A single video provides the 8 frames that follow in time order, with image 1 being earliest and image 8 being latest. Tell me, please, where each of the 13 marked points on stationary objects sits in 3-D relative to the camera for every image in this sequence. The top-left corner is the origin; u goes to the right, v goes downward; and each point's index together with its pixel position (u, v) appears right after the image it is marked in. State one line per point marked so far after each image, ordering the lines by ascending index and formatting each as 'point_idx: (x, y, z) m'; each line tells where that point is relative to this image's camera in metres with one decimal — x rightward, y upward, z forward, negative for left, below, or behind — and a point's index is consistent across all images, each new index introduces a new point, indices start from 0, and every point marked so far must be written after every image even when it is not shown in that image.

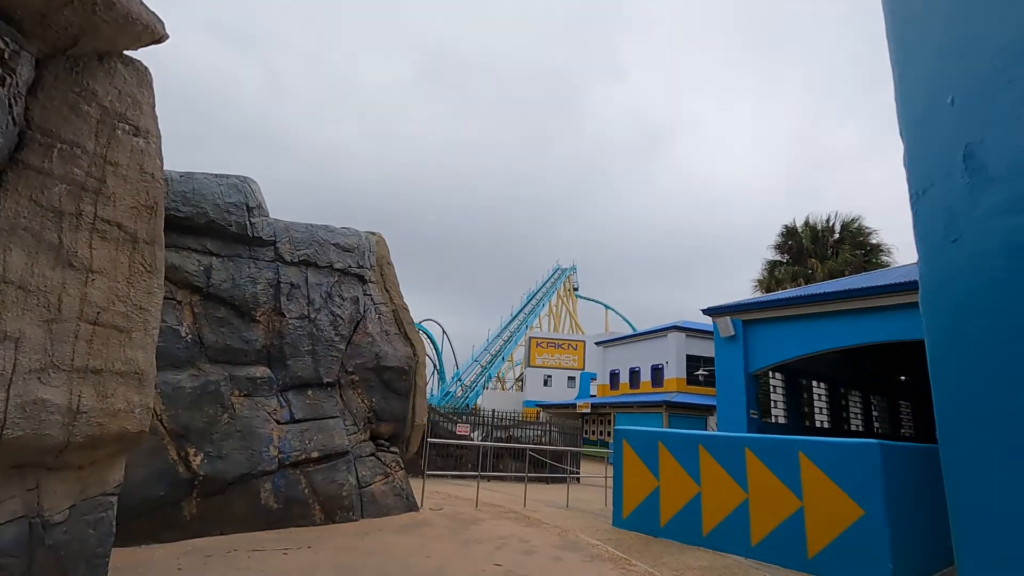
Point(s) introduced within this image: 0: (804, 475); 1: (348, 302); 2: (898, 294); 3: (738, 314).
0: (+3.3, -2.1, +6.0) m
1: (-2.2, -0.2, +7.2) m
2: (+5.8, -0.1, +8.2) m
3: (+4.2, -0.5, +9.9) m
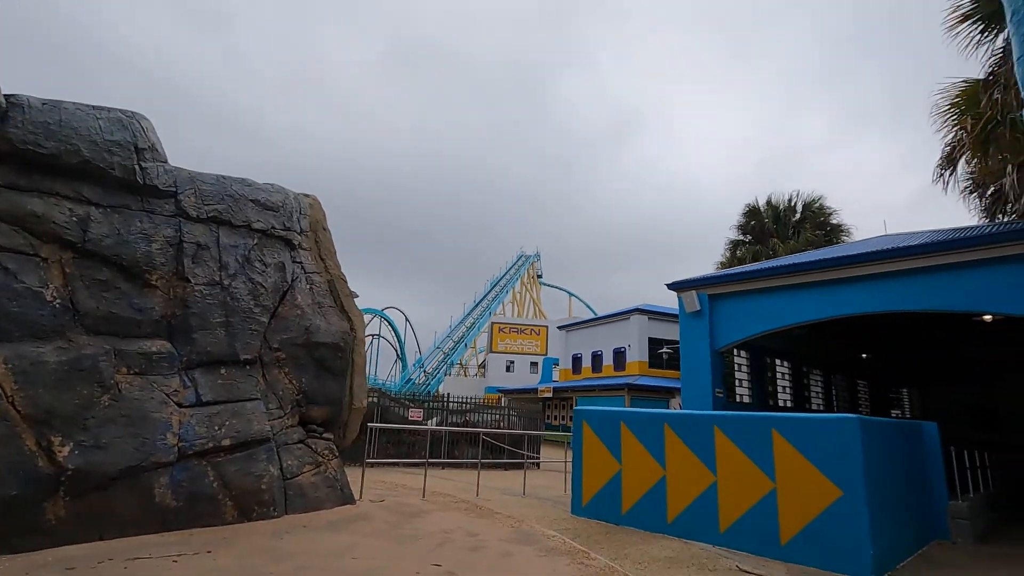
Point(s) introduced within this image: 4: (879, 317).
0: (+2.7, -1.7, +5.5) m
1: (-2.8, +0.2, +6.3) m
2: (+5.1, +0.4, +7.8) m
3: (+3.4, 0.0, +9.5) m
4: (+5.9, -0.5, +8.6) m
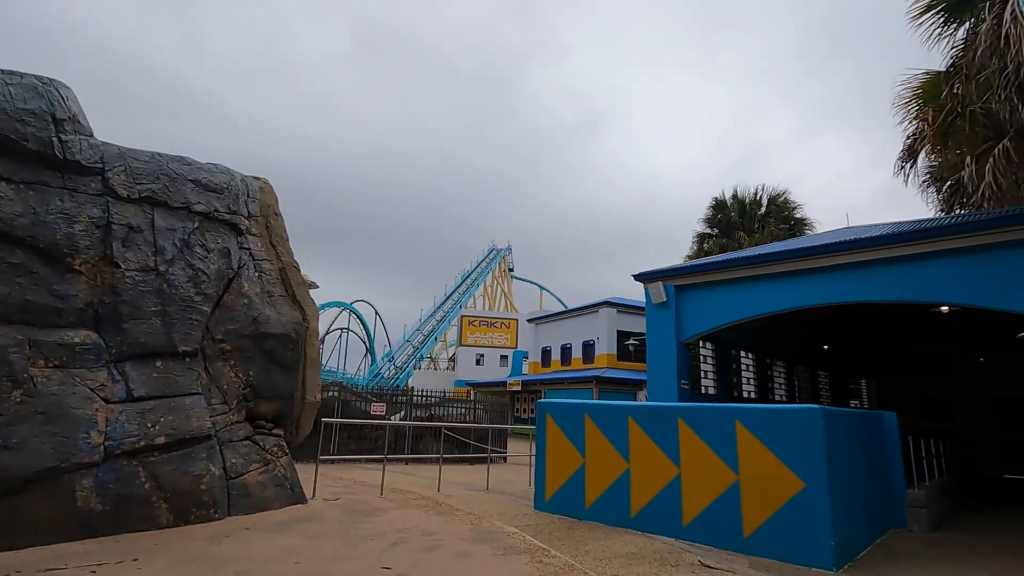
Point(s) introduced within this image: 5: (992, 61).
0: (+2.3, -1.6, +5.4) m
1: (-3.3, +0.4, +5.9) m
2: (+4.6, +0.5, +7.8) m
3: (+2.8, +0.2, +9.4) m
4: (+5.3, -0.3, +8.7) m
5: (+5.1, +2.4, +5.7) m
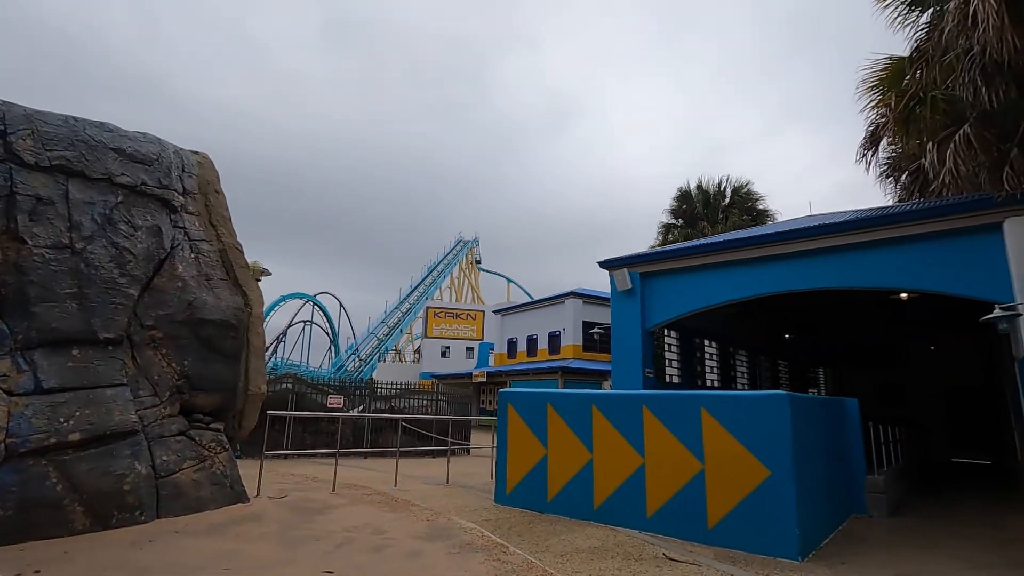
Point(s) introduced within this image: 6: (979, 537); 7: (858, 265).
0: (+1.9, -1.4, +5.2) m
1: (-3.7, +0.6, +5.3) m
2: (+4.0, +0.7, +7.7) m
3: (+2.1, +0.4, +9.2) m
4: (+4.7, -0.1, +8.6) m
5: (+4.7, +2.6, +5.6) m
6: (+4.9, -2.6, +5.7) m
7: (+4.7, +0.3, +7.3) m
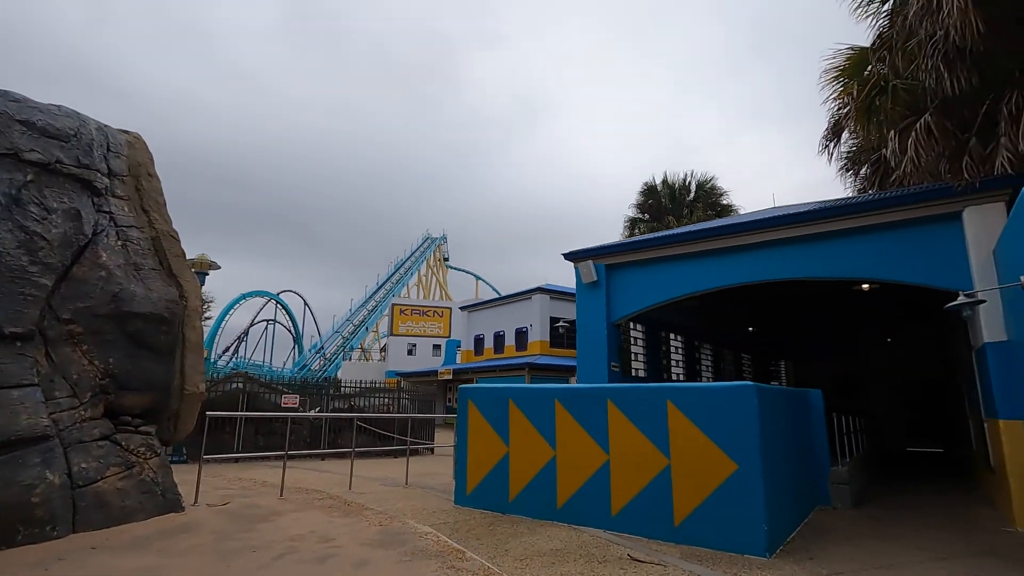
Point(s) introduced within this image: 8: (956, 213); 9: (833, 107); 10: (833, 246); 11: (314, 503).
0: (+1.5, -1.3, +5.0) m
1: (-4.1, +0.6, +4.8) m
2: (+3.5, +0.8, +7.6) m
3: (+1.5, +0.5, +9.0) m
4: (+4.1, 0.0, +8.6) m
5: (+4.3, +2.7, +5.6) m
6: (+4.5, -2.5, +5.7) m
7: (+4.2, +0.4, +7.2) m
8: (+5.2, +0.9, +6.3) m
9: (+4.8, +2.7, +8.1) m
10: (+4.3, +0.6, +7.1) m
11: (-2.3, -2.5, +6.2) m
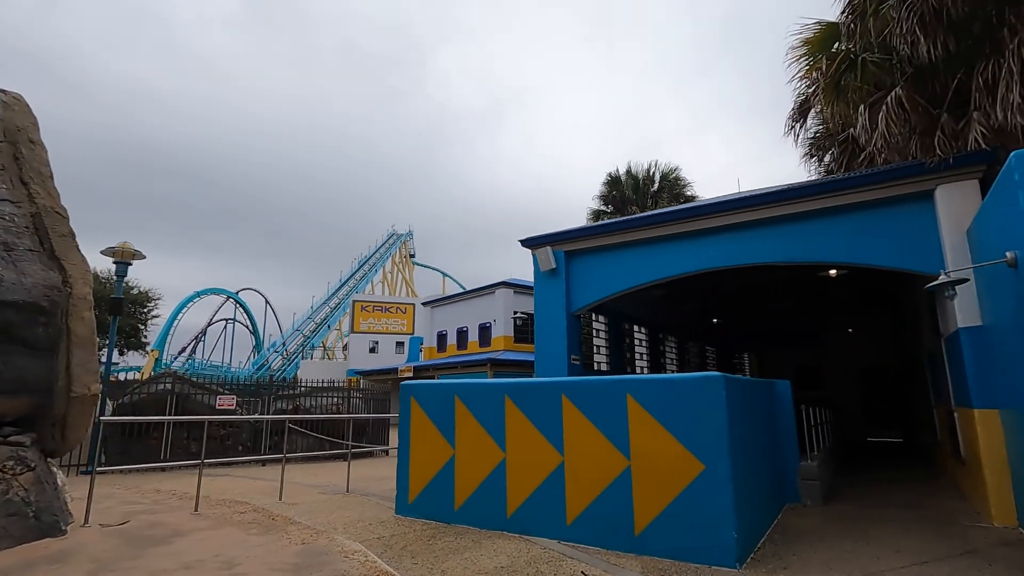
0: (+1.0, -1.1, +4.5) m
1: (-4.6, +0.8, +3.9) m
2: (+2.8, +1.0, +7.2) m
3: (+0.8, +0.7, +8.5) m
4: (+3.4, +0.2, +8.2) m
5: (+3.7, +2.9, +5.2) m
6: (+4.0, -2.3, +5.3) m
7: (+3.5, +0.6, +6.8) m
8: (+4.6, +1.1, +6.0) m
9: (+4.1, +2.9, +7.7) m
10: (+3.7, +0.7, +6.8) m
11: (-2.8, -2.3, +5.4) m
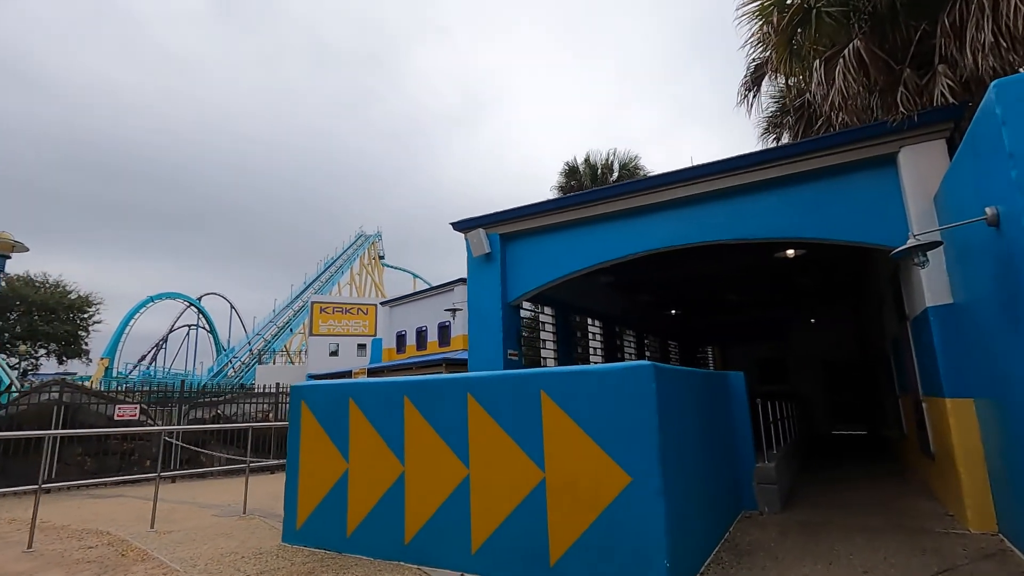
0: (+0.2, -1.0, +3.7) m
1: (-5.3, +0.9, +2.8) m
2: (+1.9, +1.2, +6.5) m
3: (-0.2, +0.9, +7.6) m
4: (+2.4, +0.4, +7.5) m
5: (+2.8, +3.1, +4.5) m
6: (+3.2, -2.1, +4.6) m
7: (+2.6, +0.9, +6.1) m
8: (+3.8, +1.3, +5.4) m
9: (+3.1, +3.2, +7.0) m
10: (+2.7, +1.0, +6.1) m
11: (-3.6, -2.2, +4.4) m
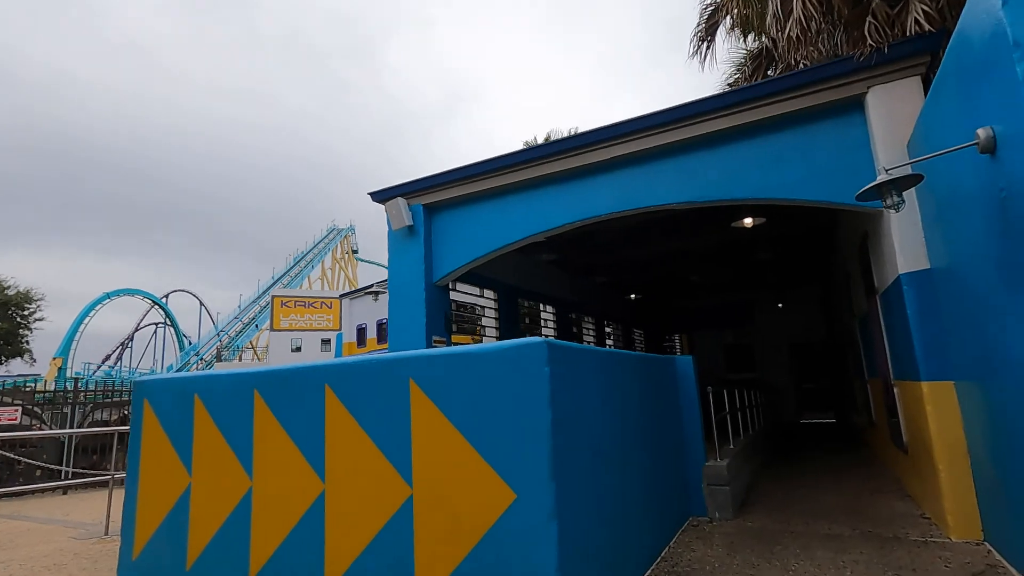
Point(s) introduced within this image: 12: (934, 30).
0: (-0.5, -0.7, +2.8) m
1: (-6.0, +1.0, +1.7) m
2: (+1.0, +1.5, +5.6) m
3: (-1.1, +1.1, +6.7) m
4: (+1.5, +0.7, +6.7) m
5: (+2.0, +3.4, +3.7) m
6: (+2.4, -1.8, +3.9) m
7: (+1.8, +1.1, +5.3) m
8: (+2.9, +1.6, +4.6) m
9: (+2.2, +3.5, +6.2) m
10: (+1.9, +1.3, +5.3) m
11: (-4.4, -2.0, +3.4) m
12: (+3.2, +2.0, +4.1) m
